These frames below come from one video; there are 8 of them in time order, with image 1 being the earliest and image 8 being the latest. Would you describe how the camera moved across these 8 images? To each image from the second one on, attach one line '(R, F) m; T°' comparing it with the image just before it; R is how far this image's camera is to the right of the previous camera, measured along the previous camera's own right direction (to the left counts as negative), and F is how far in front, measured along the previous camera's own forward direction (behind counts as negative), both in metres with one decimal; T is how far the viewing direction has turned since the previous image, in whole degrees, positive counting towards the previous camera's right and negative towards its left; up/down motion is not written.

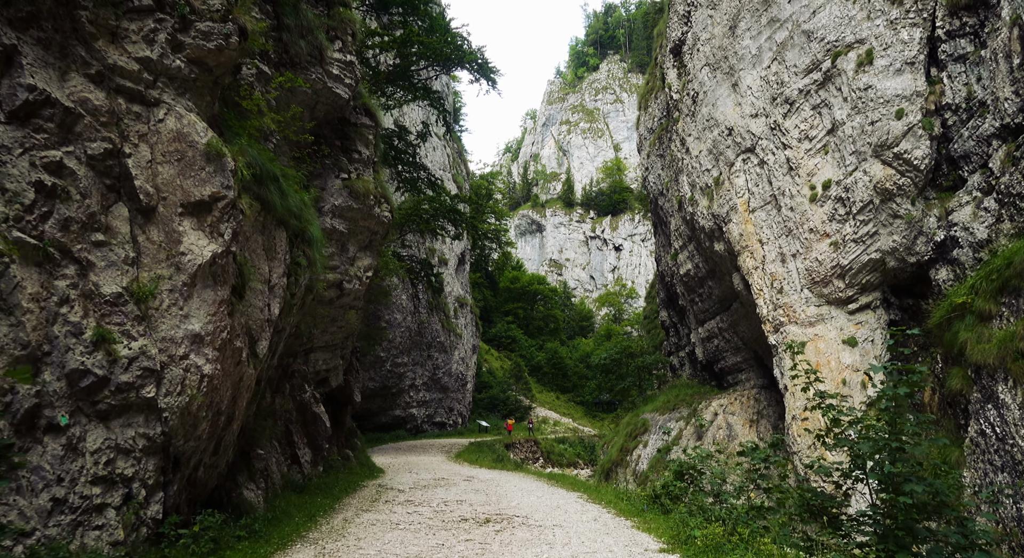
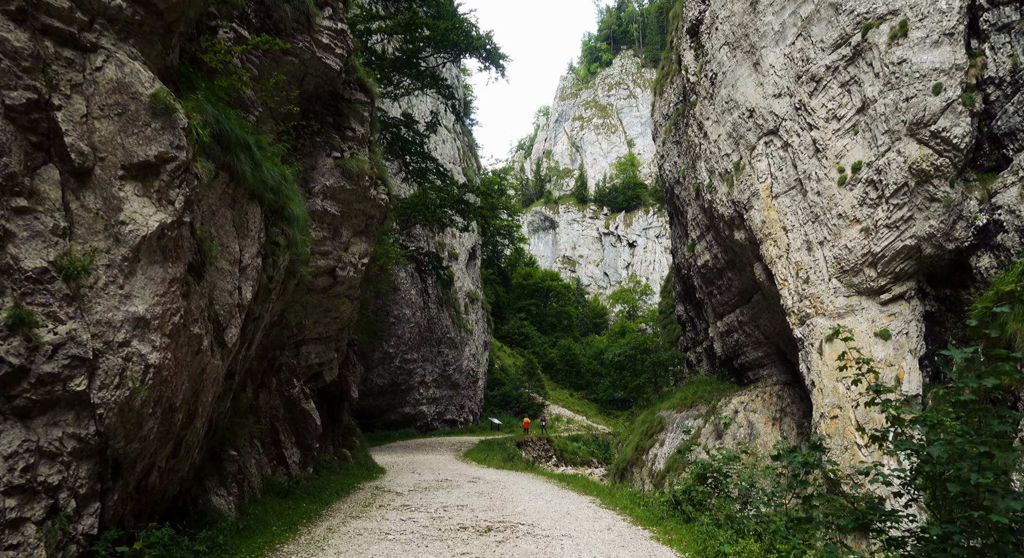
(+0.1, +0.9) m; -1°
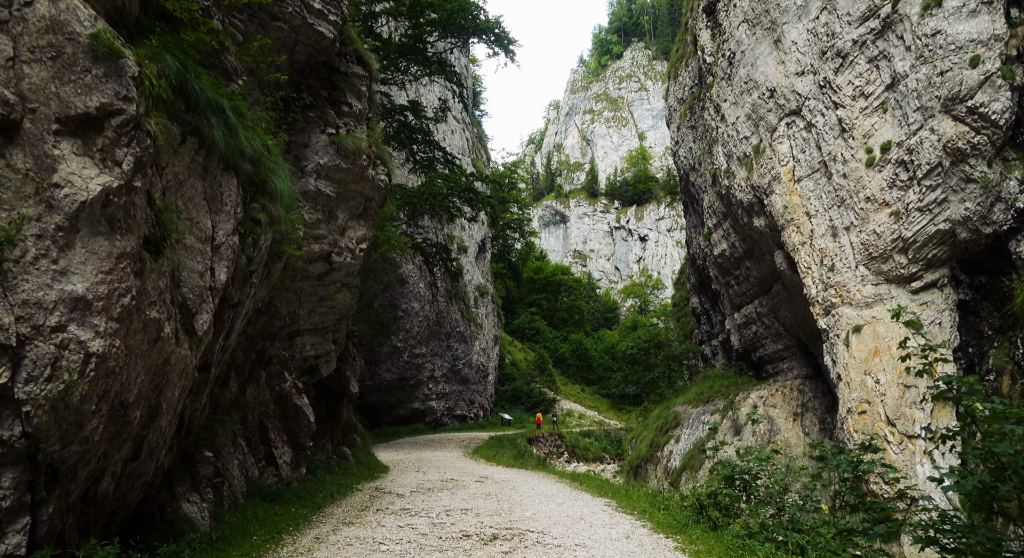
(0.0, +0.8) m; -1°
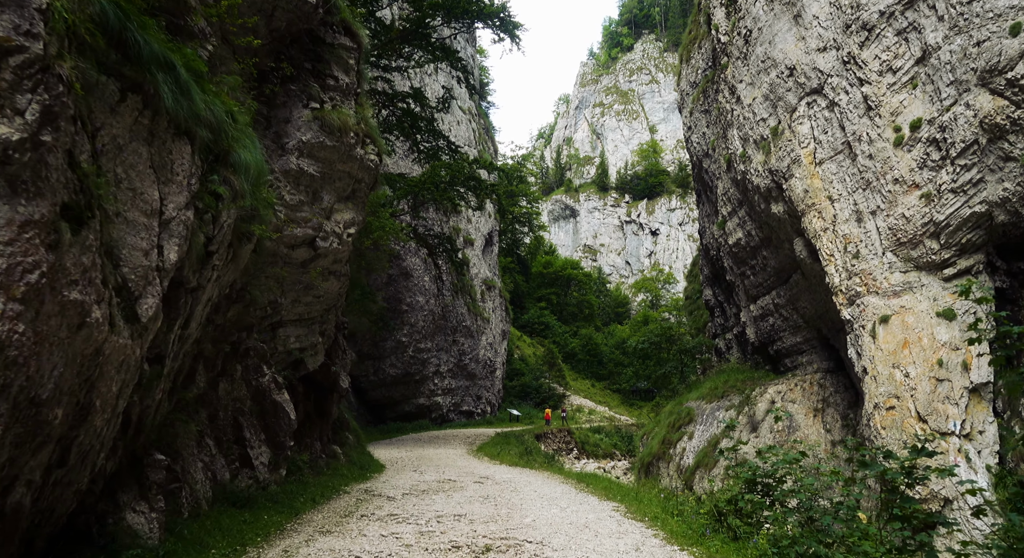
(+0.2, +0.8) m; -1°
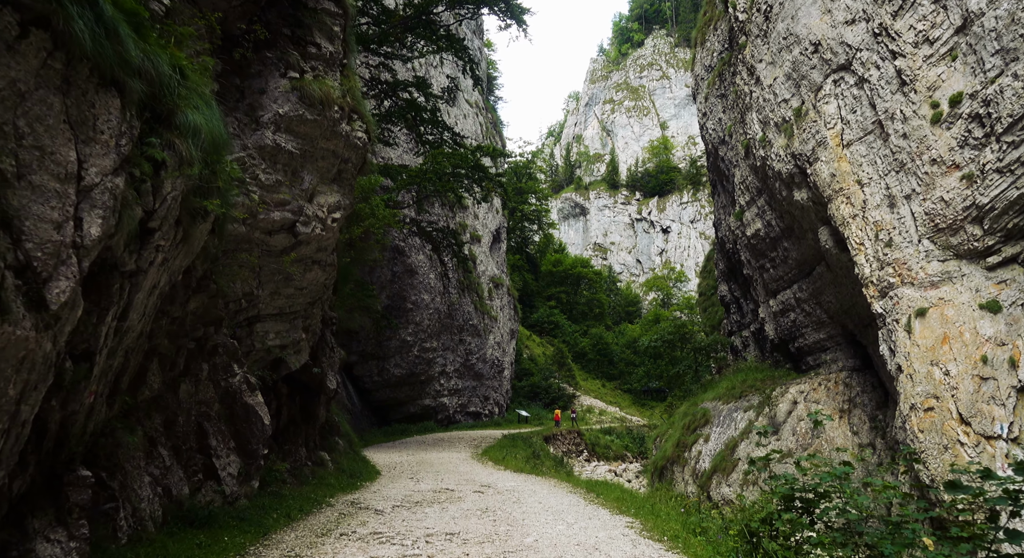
(+0.1, +1.0) m; -1°
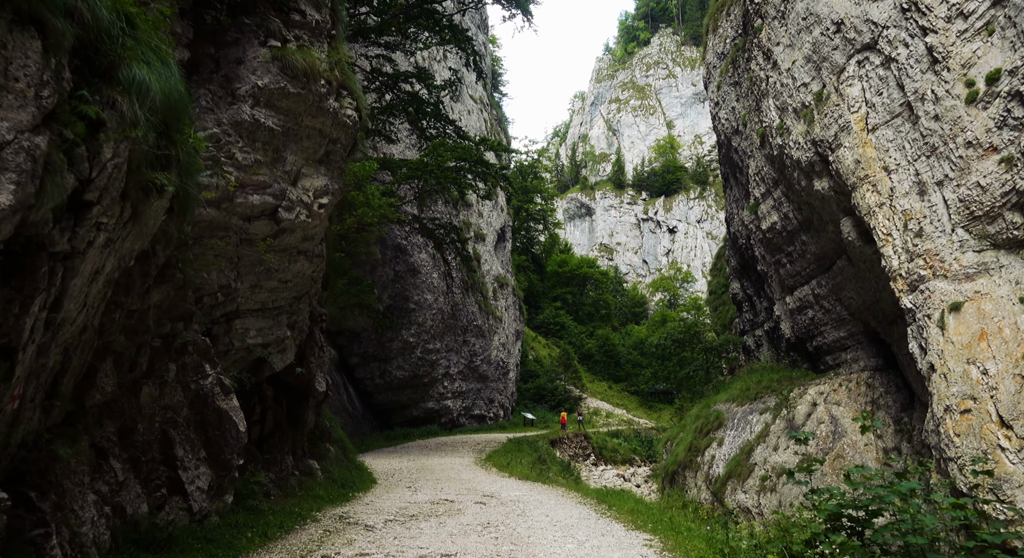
(0.0, +0.8) m; -1°
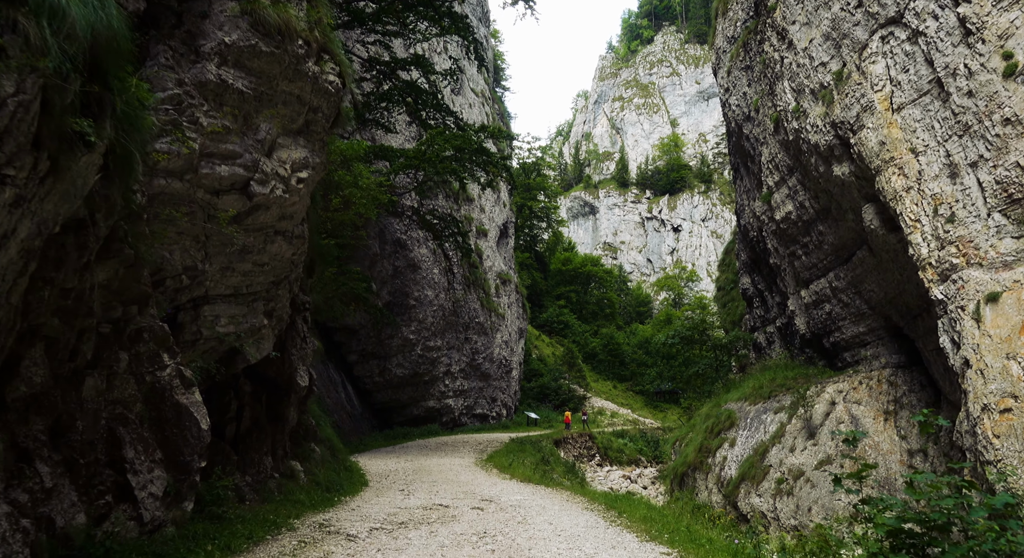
(+0.1, +0.8) m; 0°
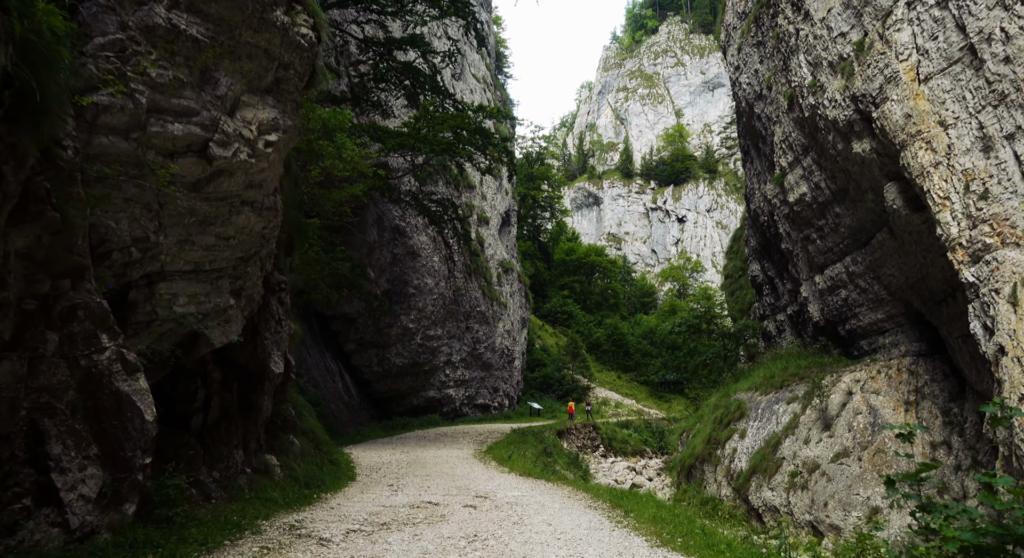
(+0.1, +0.8) m; 0°
